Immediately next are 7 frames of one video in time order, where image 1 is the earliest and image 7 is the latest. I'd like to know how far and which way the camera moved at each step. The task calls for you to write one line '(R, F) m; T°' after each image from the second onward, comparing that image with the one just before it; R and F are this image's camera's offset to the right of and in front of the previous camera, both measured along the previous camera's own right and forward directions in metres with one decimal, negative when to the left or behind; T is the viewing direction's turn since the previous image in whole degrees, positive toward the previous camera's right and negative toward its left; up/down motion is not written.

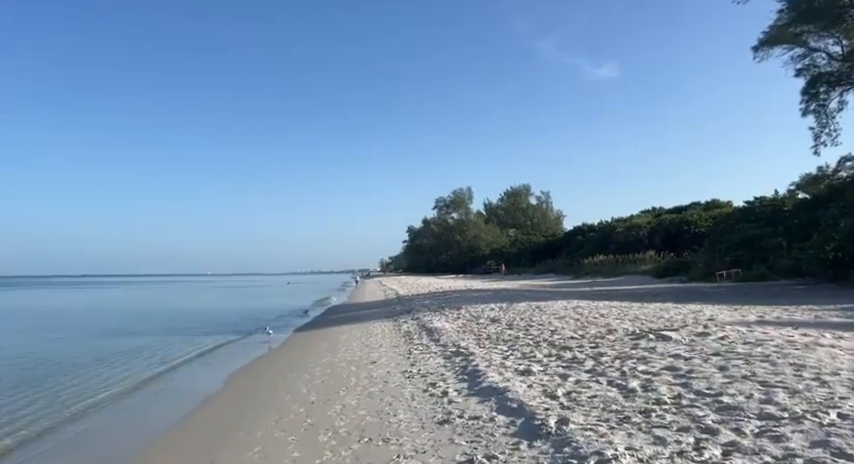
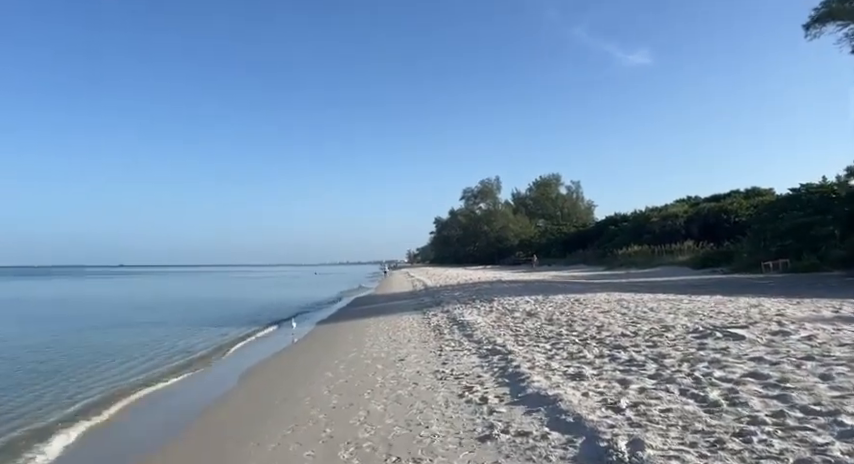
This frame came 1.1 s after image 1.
(-0.1, +1.1) m; -3°
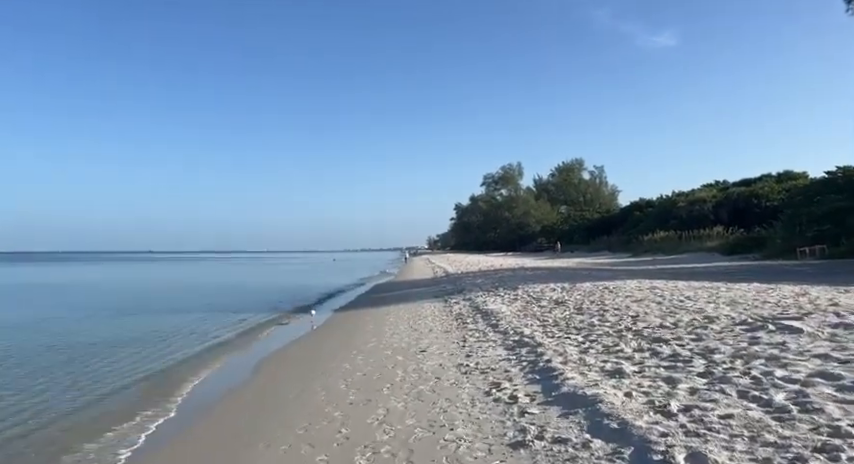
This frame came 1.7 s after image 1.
(0.0, +0.6) m; -2°
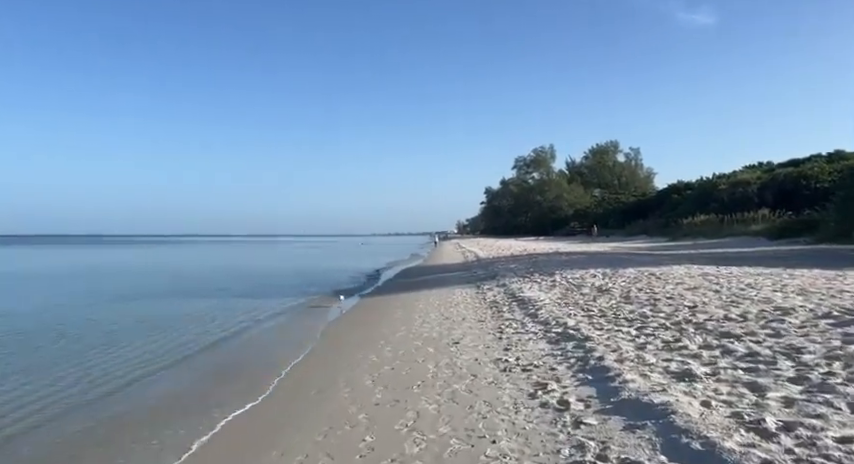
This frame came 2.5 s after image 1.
(-0.1, +0.9) m; -3°
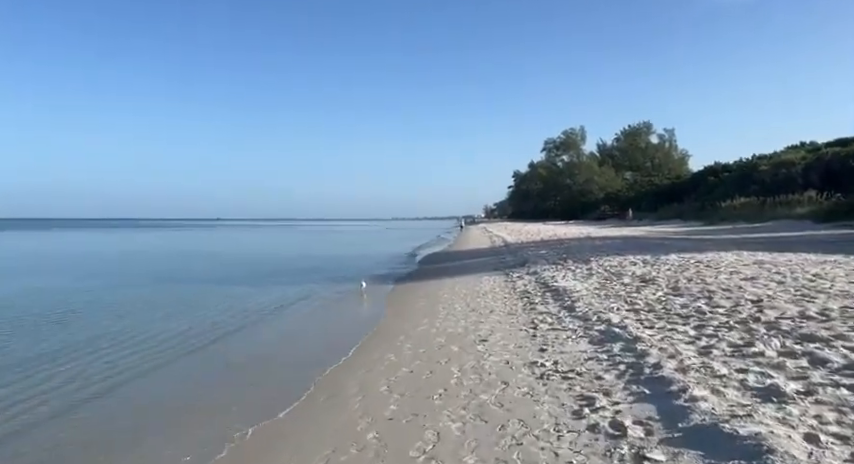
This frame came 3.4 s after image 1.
(0.0, +1.1) m; -3°
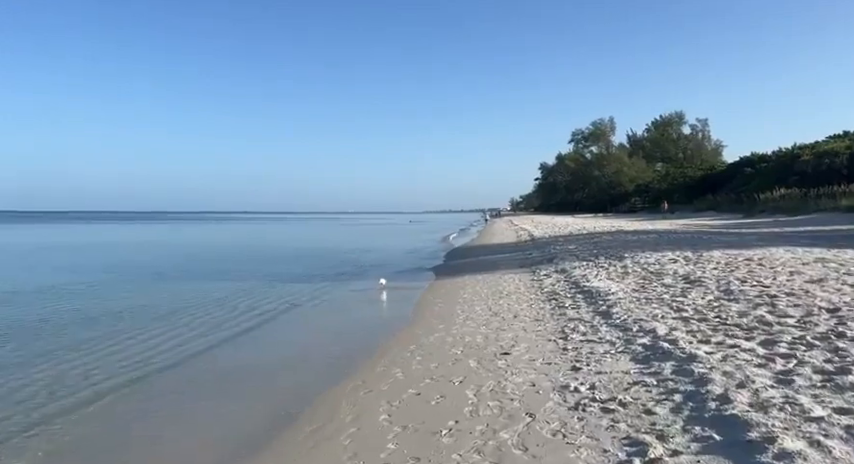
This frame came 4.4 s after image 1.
(+0.2, +1.2) m; -3°
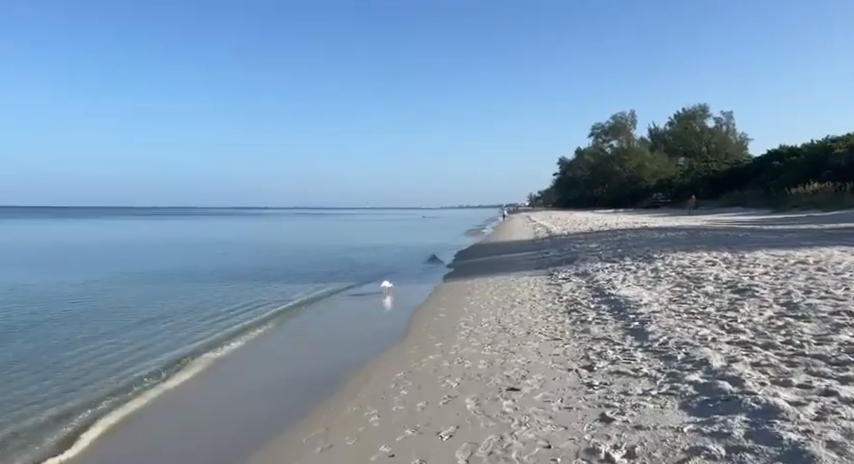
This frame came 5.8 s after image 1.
(+0.3, +1.6) m; -2°
